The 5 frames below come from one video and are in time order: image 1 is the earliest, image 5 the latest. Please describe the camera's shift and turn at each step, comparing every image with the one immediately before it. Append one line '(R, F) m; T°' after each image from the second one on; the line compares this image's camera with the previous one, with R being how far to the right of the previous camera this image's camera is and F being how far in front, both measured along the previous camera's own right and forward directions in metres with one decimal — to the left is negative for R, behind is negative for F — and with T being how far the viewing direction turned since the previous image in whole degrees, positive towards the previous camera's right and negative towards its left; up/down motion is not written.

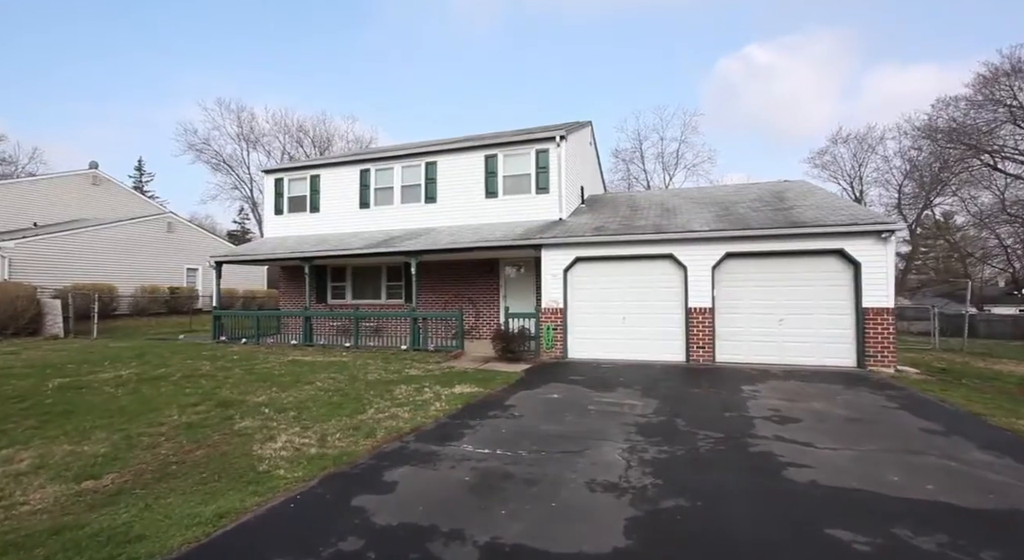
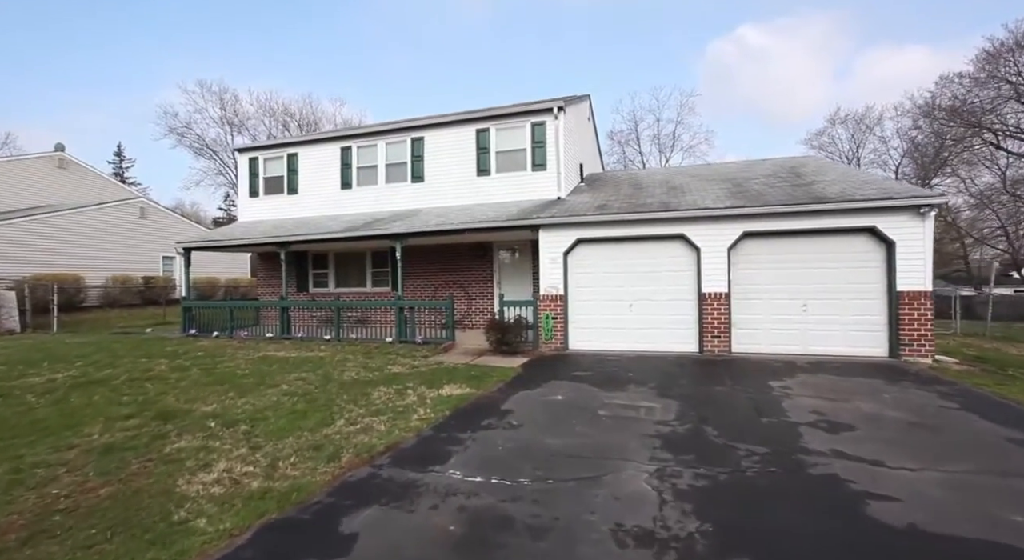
(0.0, +1.0) m; +1°
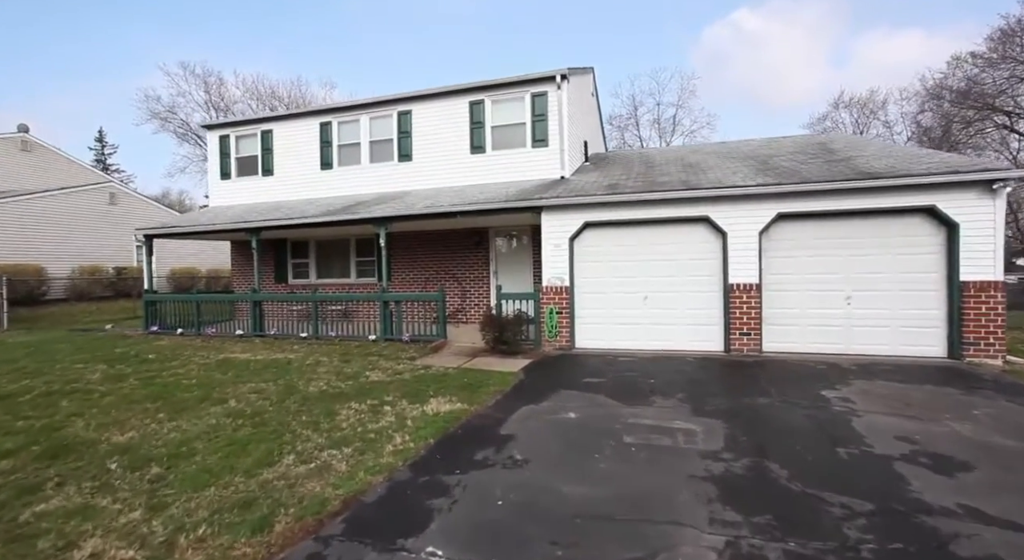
(0.0, +1.3) m; 0°
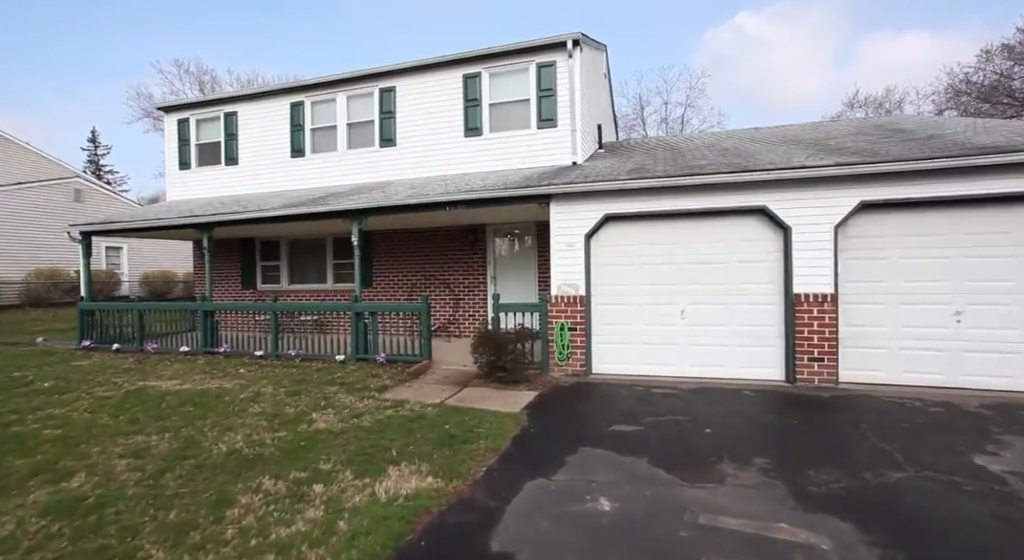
(0.0, +1.9) m; 0°
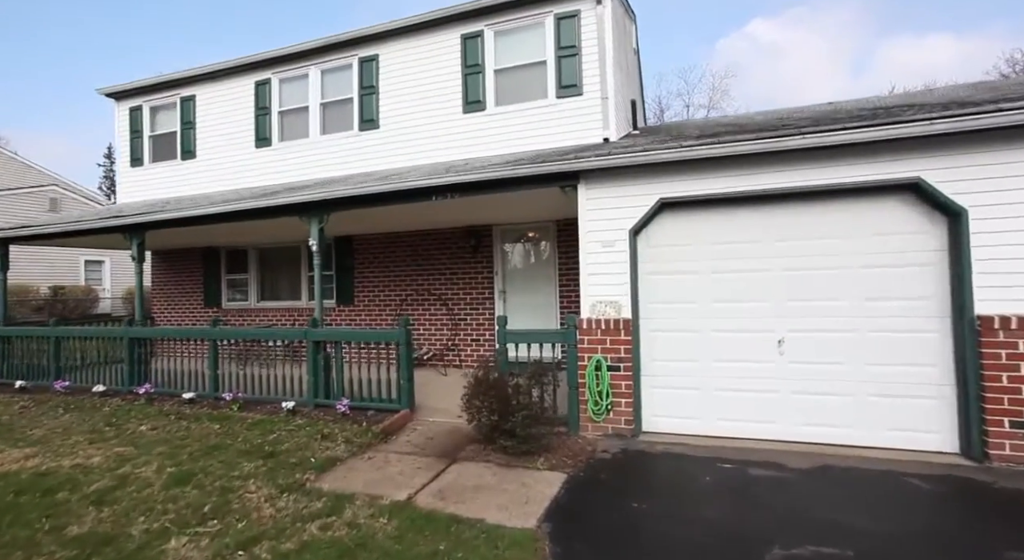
(0.0, +2.3) m; -2°
